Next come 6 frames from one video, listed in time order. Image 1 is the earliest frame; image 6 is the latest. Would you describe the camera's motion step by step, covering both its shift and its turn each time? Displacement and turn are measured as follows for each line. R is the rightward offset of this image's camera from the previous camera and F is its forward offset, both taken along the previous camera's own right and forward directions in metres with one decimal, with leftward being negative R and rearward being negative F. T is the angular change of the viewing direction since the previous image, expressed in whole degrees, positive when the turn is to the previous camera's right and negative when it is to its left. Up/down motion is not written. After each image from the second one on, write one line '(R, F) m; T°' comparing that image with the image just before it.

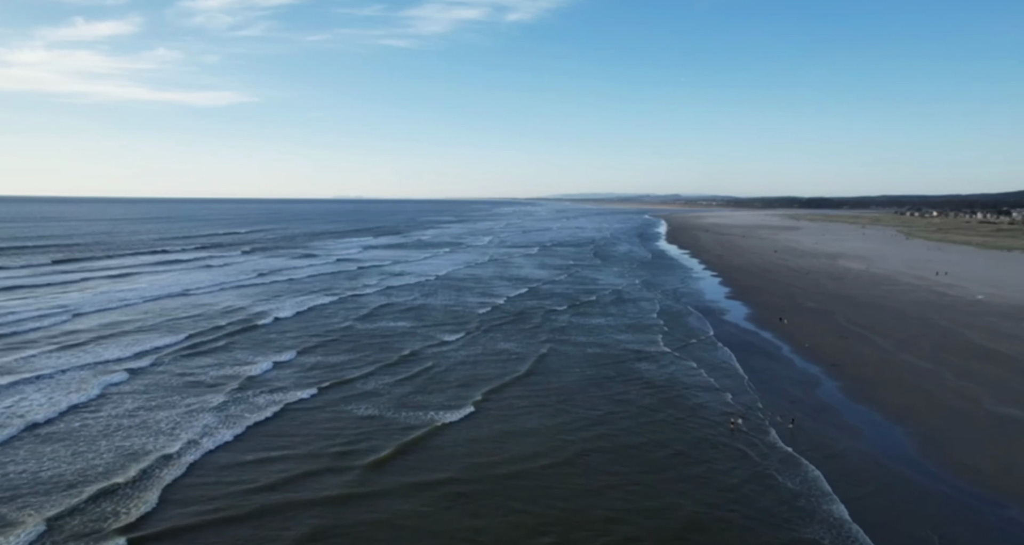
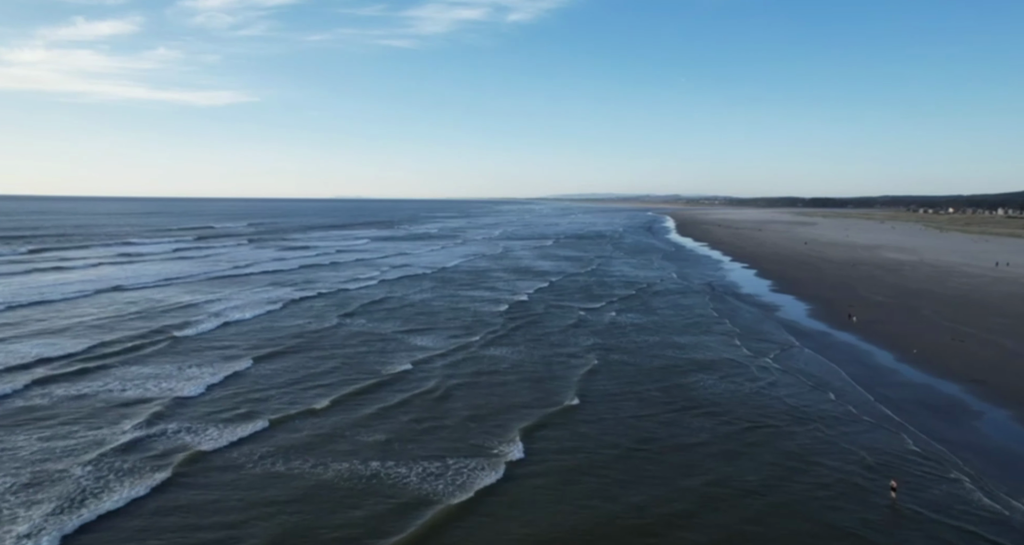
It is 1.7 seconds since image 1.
(-0.6, +5.1) m; 0°
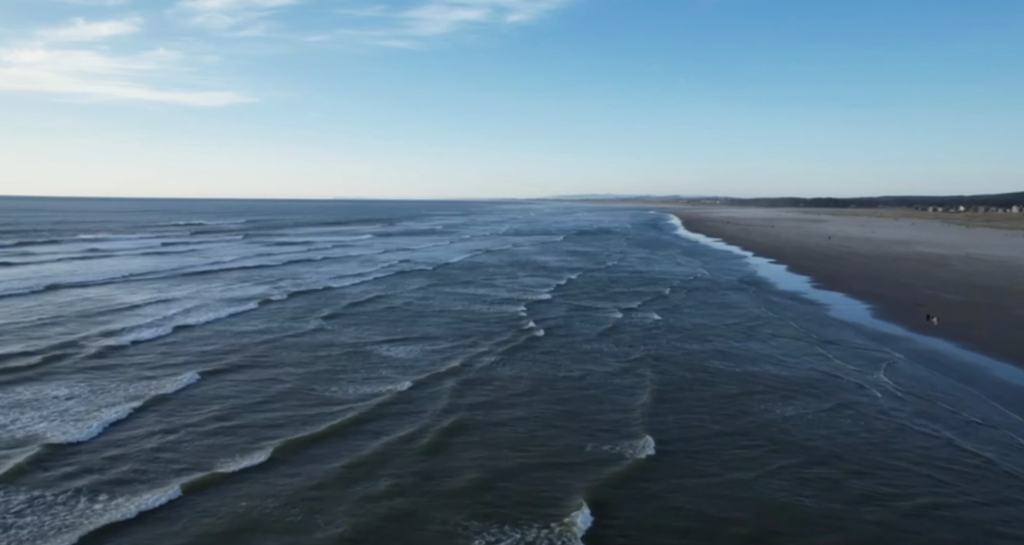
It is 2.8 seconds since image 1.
(-0.4, +3.7) m; 0°
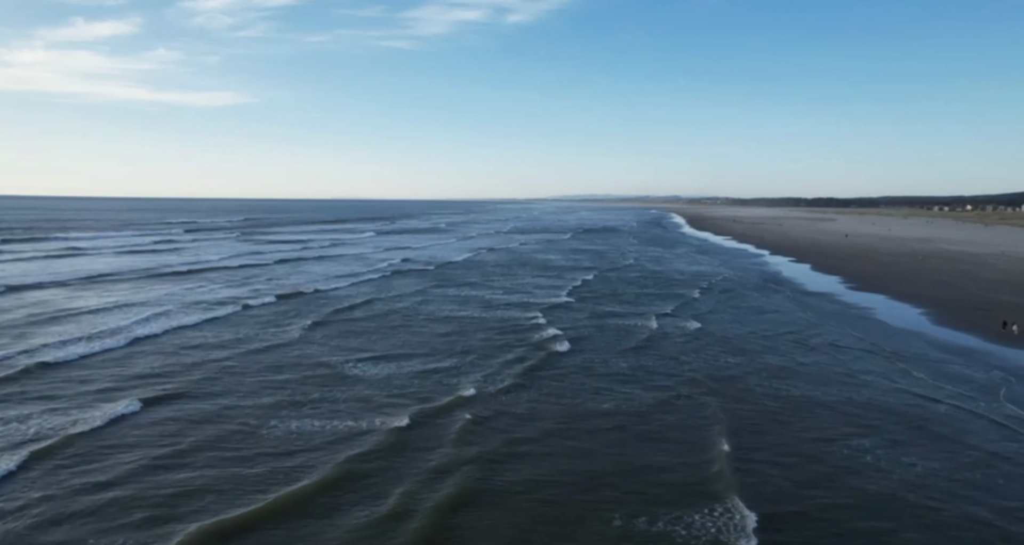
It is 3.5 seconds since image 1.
(-0.3, +2.5) m; 0°
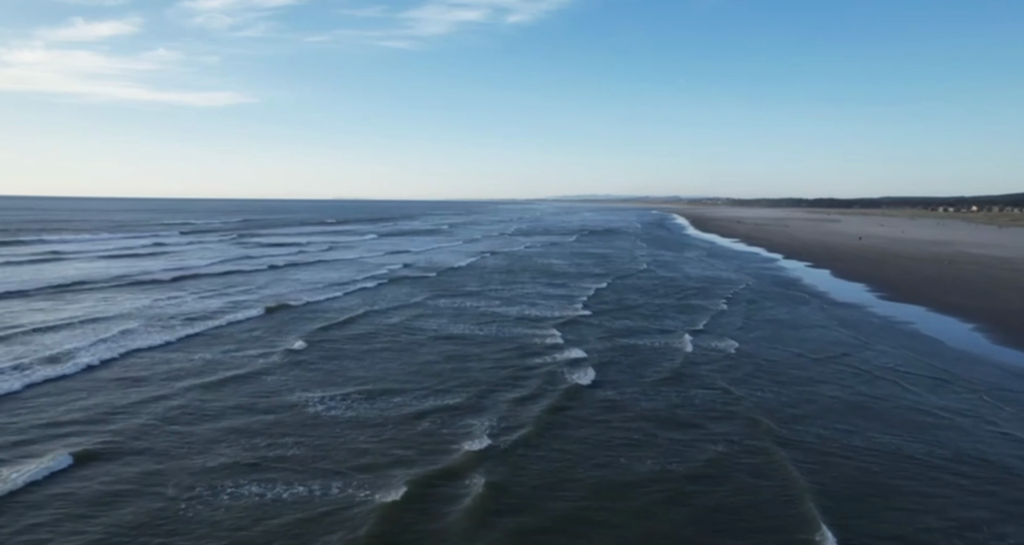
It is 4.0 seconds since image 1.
(-0.2, +1.8) m; 0°
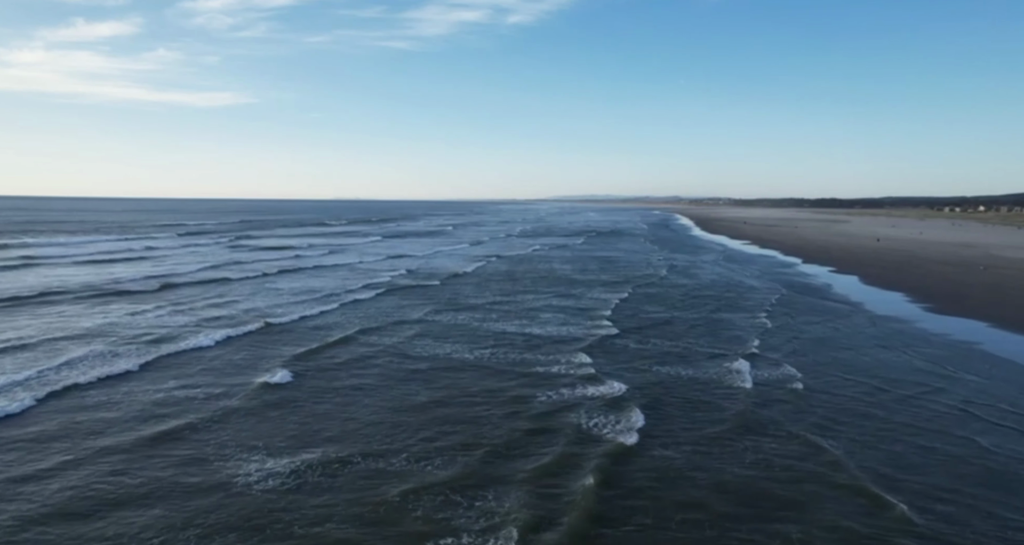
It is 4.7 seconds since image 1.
(-0.3, +2.3) m; 0°
